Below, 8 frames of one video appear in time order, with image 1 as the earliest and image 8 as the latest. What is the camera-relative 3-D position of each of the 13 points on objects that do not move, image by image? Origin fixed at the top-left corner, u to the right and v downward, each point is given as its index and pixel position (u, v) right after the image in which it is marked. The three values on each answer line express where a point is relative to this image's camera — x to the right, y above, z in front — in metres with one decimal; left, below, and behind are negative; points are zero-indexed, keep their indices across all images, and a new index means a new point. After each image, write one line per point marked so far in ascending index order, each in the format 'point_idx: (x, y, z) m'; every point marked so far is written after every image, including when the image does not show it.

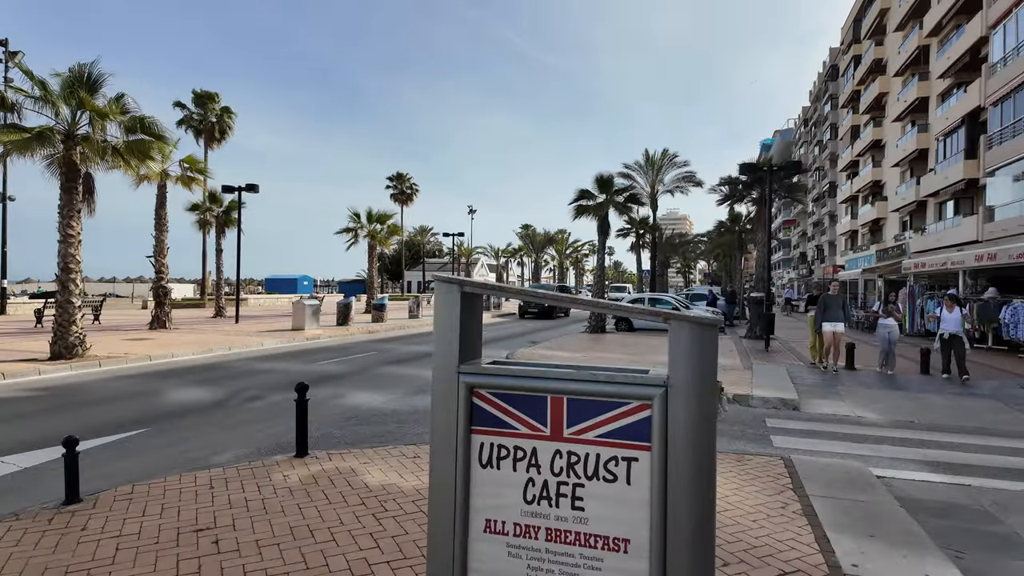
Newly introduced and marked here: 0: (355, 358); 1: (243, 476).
0: (-3.6, -1.6, +13.6) m
1: (-2.2, -1.5, +4.9) m
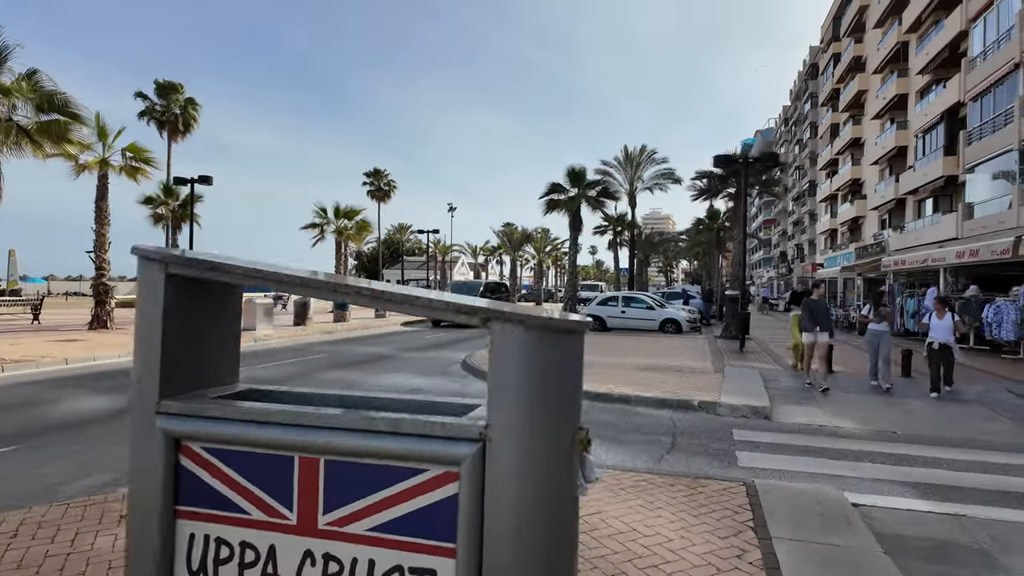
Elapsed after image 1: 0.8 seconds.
0: (-4.5, -1.5, +12.5) m
1: (-2.9, -1.5, +3.9) m
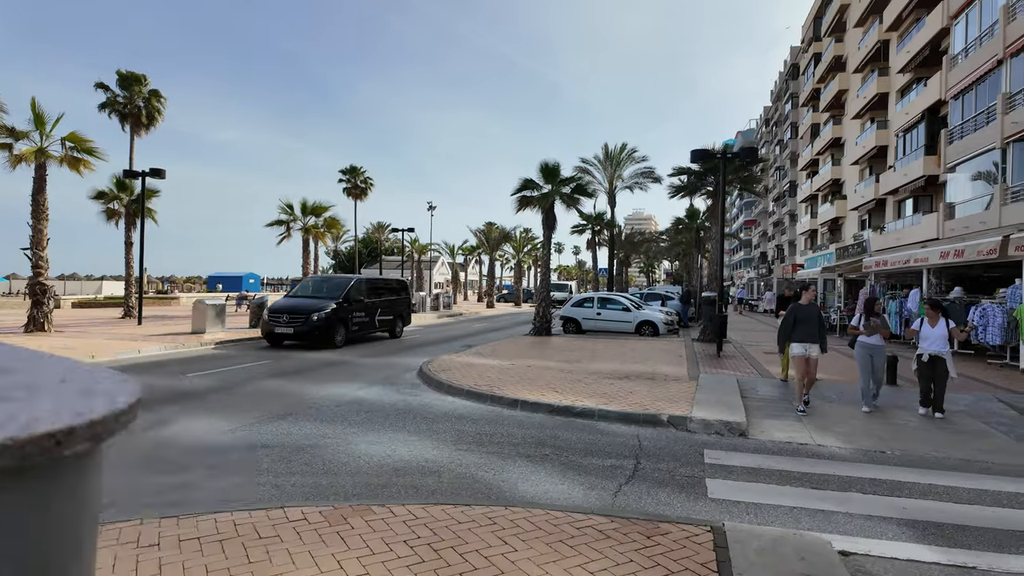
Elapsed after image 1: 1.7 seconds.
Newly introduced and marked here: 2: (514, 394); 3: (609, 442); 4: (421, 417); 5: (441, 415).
0: (-5.2, -1.5, +11.5) m
1: (-3.4, -1.5, +2.9) m
2: (0.0, -1.5, +8.7) m
3: (+1.1, -1.7, +6.6) m
4: (-1.2, -1.7, +7.8) m
5: (-0.9, -1.7, +7.9) m
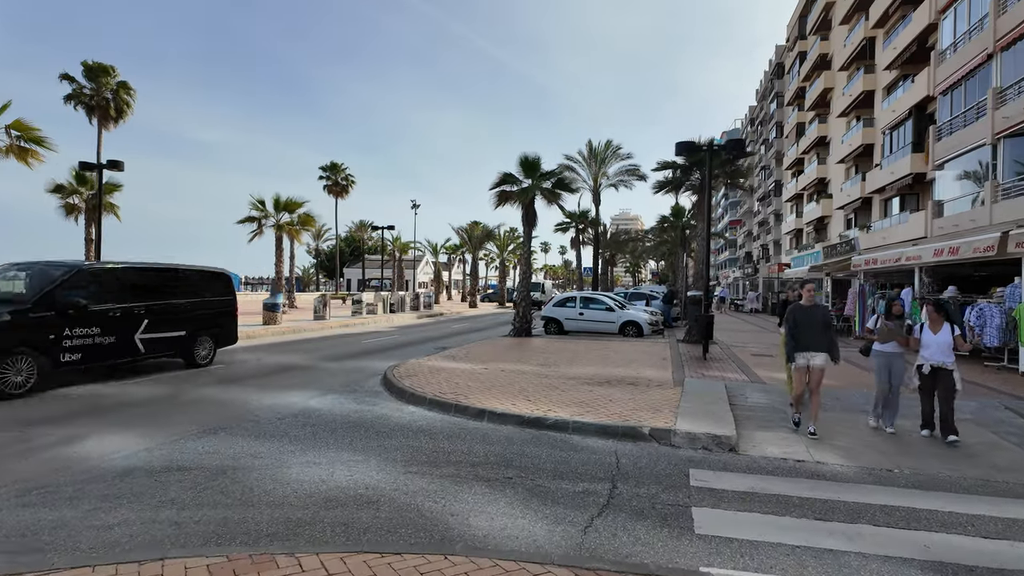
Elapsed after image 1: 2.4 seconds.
0: (-5.7, -1.5, +10.5) m
1: (-3.7, -1.5, +2.0) m
2: (-0.4, -1.5, +7.9) m
3: (+0.7, -1.7, +5.8) m
4: (-1.6, -1.7, +6.9) m
5: (-1.3, -1.7, +7.1) m
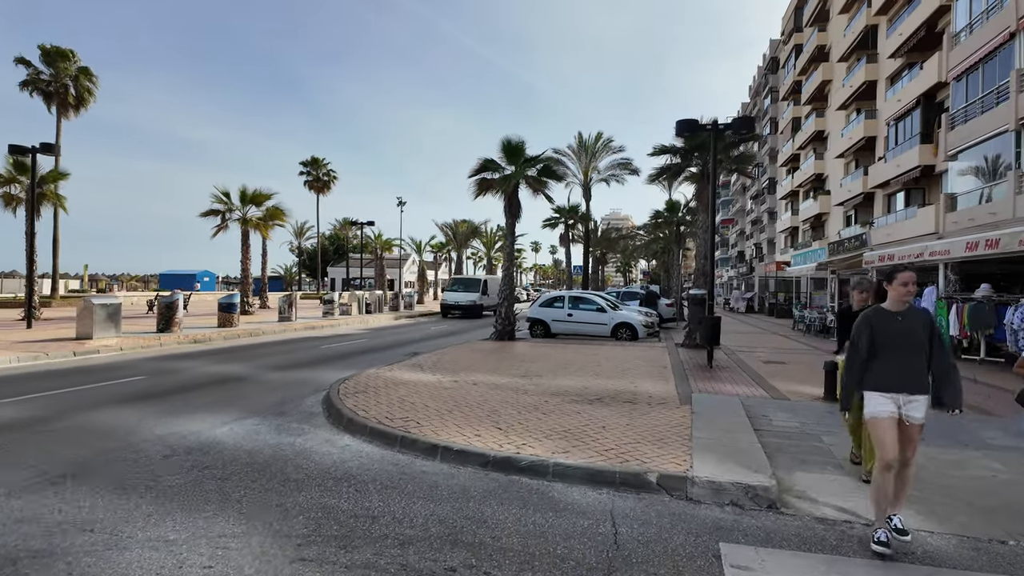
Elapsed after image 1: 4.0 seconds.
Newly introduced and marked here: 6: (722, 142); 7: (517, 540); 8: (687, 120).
0: (-6.1, -1.5, +8.6) m
1: (-4.0, -1.4, +0.1) m
2: (-0.8, -1.5, +6.1) m
3: (+0.4, -1.6, +4.0) m
4: (-1.9, -1.6, +5.1) m
5: (-1.7, -1.6, +5.2) m
6: (+5.8, +4.0, +16.4) m
7: (+0.1, -1.6, +3.9) m
8: (+3.8, +3.7, +13.2) m
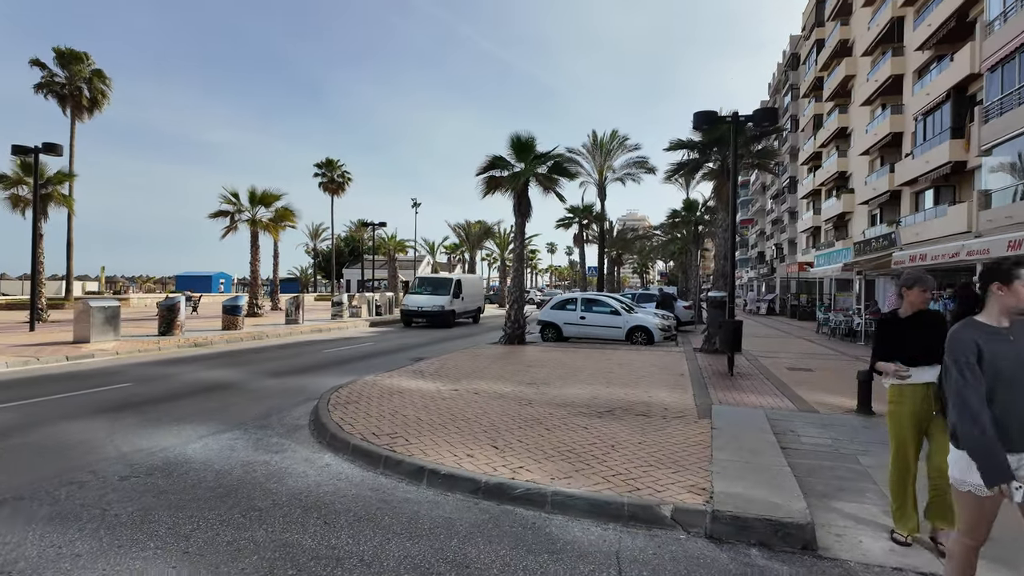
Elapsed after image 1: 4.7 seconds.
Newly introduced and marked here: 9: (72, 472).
0: (-6.1, -1.5, +8.2) m
1: (-4.2, -1.4, -0.4) m
2: (-0.8, -1.5, +5.5) m
3: (+0.3, -1.7, +3.4) m
4: (-2.0, -1.6, +4.5) m
5: (-1.7, -1.6, +4.6) m
6: (+6.0, +4.0, +15.6) m
7: (0.0, -1.7, +3.3) m
8: (+4.0, +3.7, +12.4) m
9: (-3.8, -1.6, +5.1) m
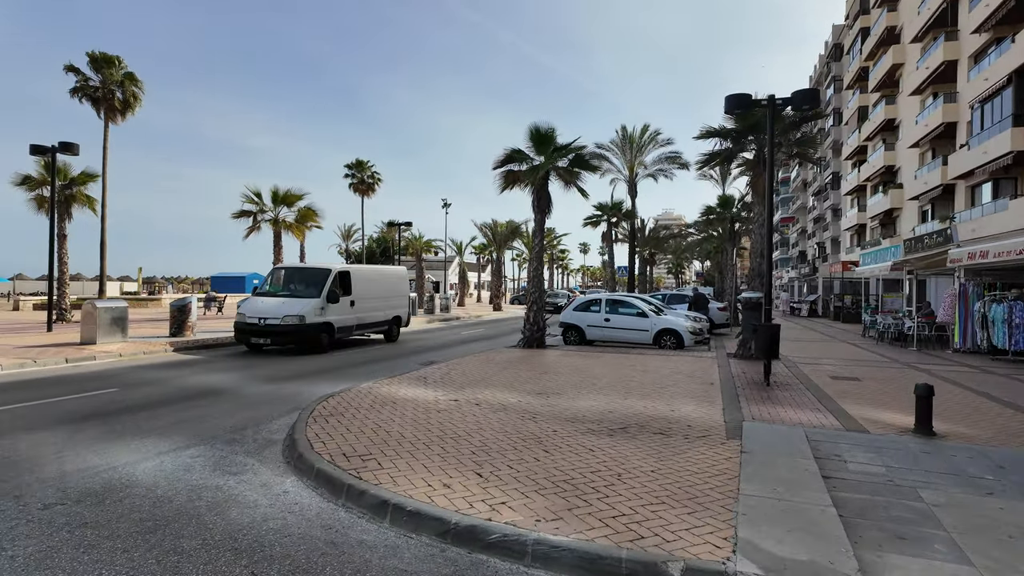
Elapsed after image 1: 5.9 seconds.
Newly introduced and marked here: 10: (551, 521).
0: (-6.0, -1.5, +7.6) m
1: (-4.6, -1.4, -1.0) m
2: (-0.9, -1.5, +4.7) m
3: (0.0, -1.7, +2.5) m
4: (-2.2, -1.6, +3.8) m
5: (-1.9, -1.6, +3.9) m
6: (+6.5, +3.9, +14.4) m
7: (-0.3, -1.7, +2.4) m
8: (+4.3, +3.7, +11.4) m
9: (-3.9, -1.6, +4.5) m
10: (+0.3, -1.5, +3.9) m
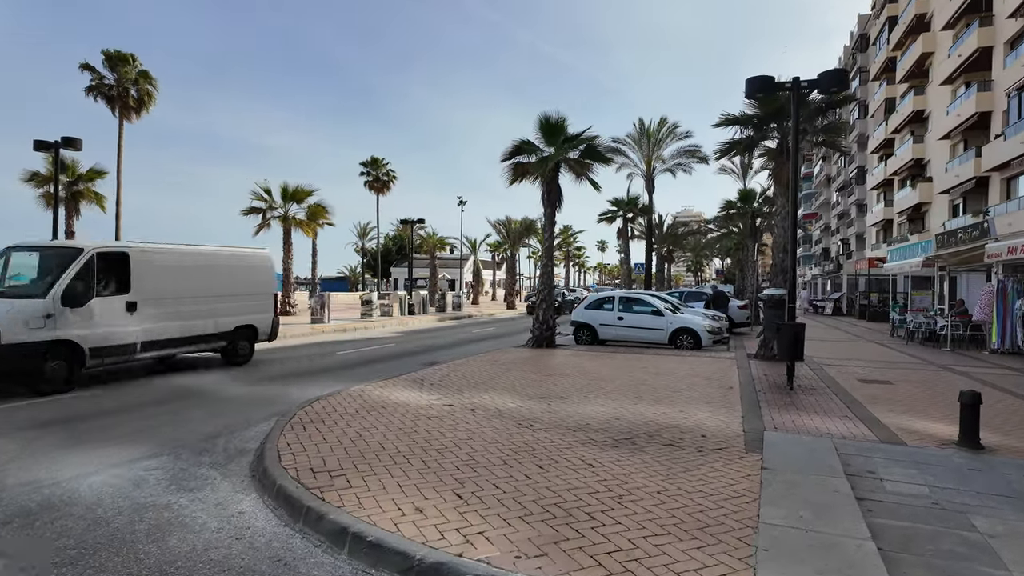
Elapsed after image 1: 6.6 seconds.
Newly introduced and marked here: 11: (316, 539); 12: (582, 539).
0: (-6.0, -1.4, +7.2) m
1: (-4.9, -1.4, -1.5) m
2: (-1.0, -1.5, +4.1) m
3: (-0.1, -1.6, +1.9) m
4: (-2.3, -1.6, +3.2) m
5: (-2.0, -1.6, +3.3) m
6: (+6.7, +4.0, +13.6) m
7: (-0.4, -1.6, +1.9) m
8: (+4.4, +3.7, +10.6) m
9: (-4.0, -1.5, +4.0) m
10: (+0.1, -1.5, +3.3) m
11: (-1.2, -1.6, +3.8) m
12: (+0.4, -1.5, +3.6) m
